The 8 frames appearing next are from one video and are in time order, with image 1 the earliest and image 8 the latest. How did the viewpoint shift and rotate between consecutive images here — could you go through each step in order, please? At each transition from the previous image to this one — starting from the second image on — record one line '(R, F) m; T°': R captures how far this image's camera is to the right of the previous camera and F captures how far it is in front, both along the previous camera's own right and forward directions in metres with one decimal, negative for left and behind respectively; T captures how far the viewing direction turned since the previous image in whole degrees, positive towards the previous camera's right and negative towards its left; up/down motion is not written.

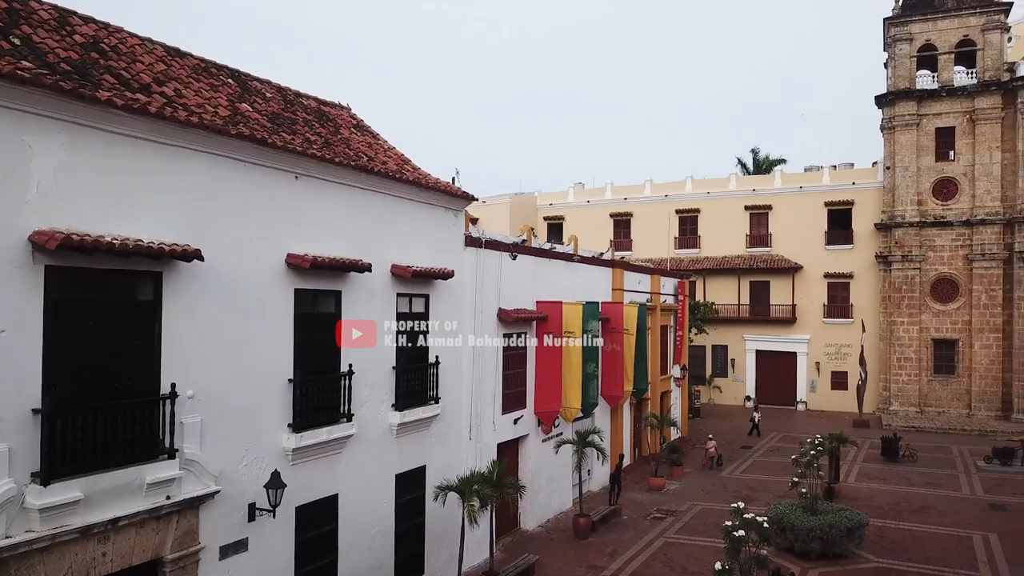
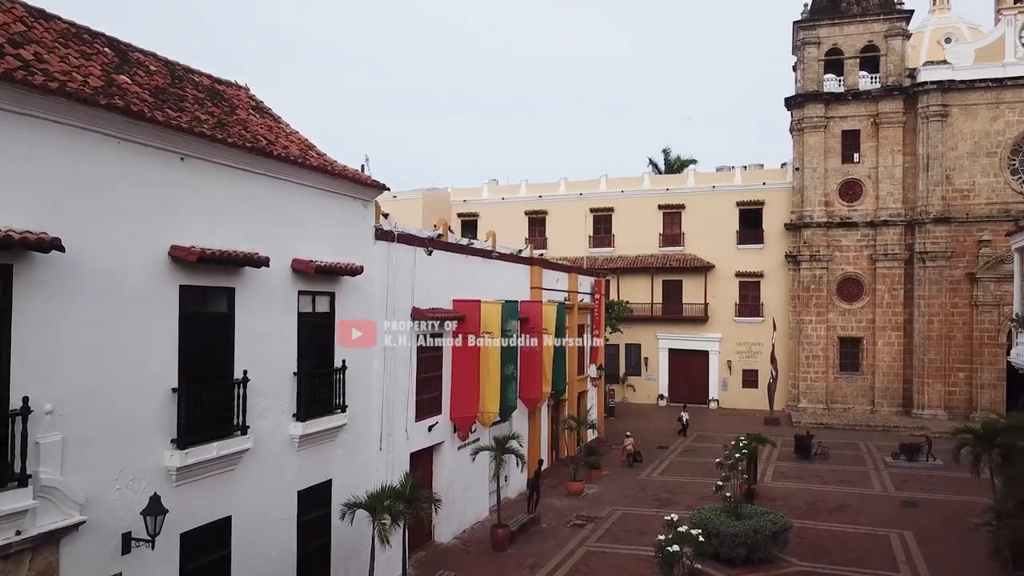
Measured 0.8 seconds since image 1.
(-0.1, +0.9) m; +6°
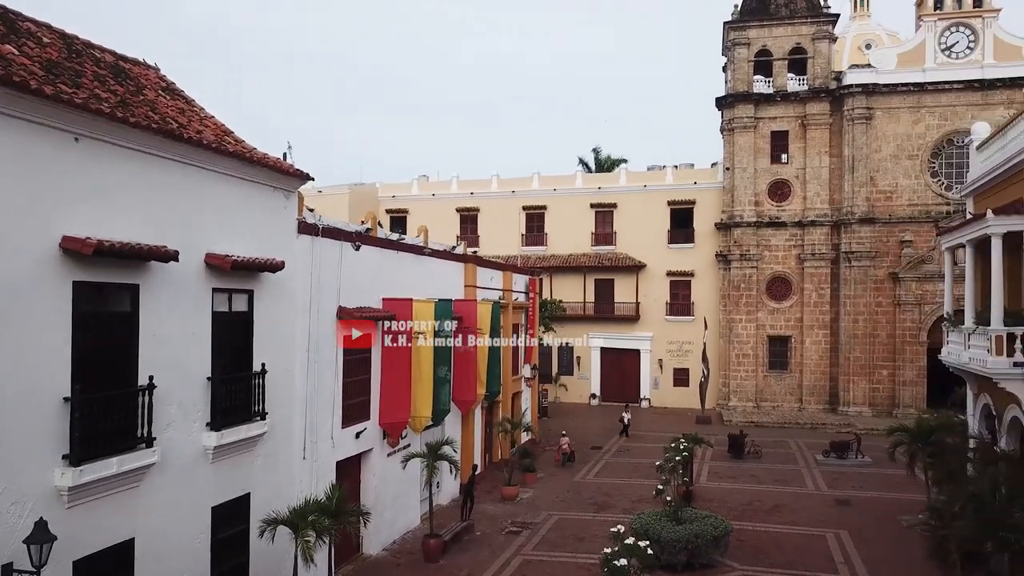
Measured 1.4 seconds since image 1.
(-0.1, +0.7) m; +5°
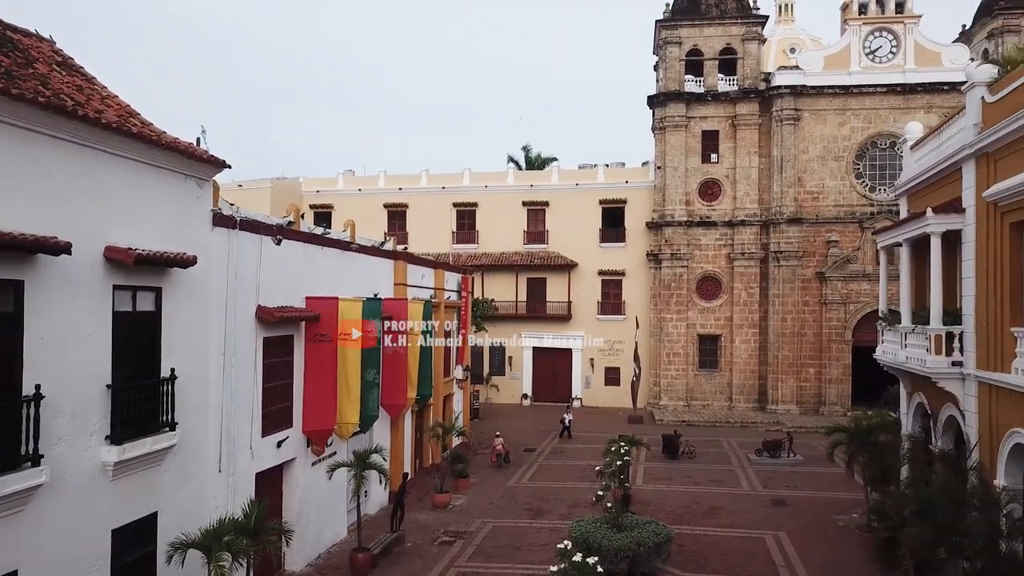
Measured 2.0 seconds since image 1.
(-0.1, +0.7) m; +5°
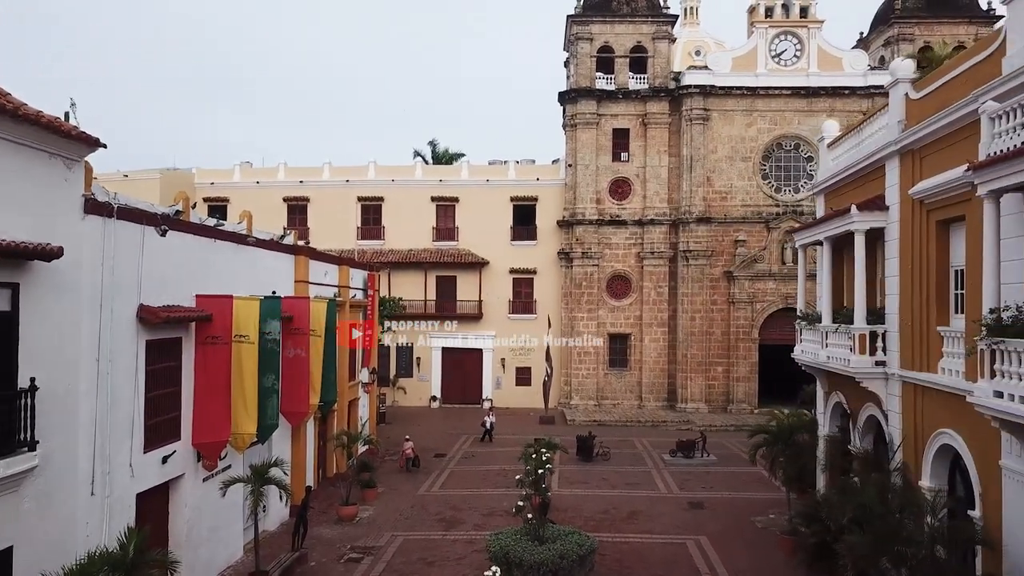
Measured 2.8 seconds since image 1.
(-0.2, +0.9) m; +7°
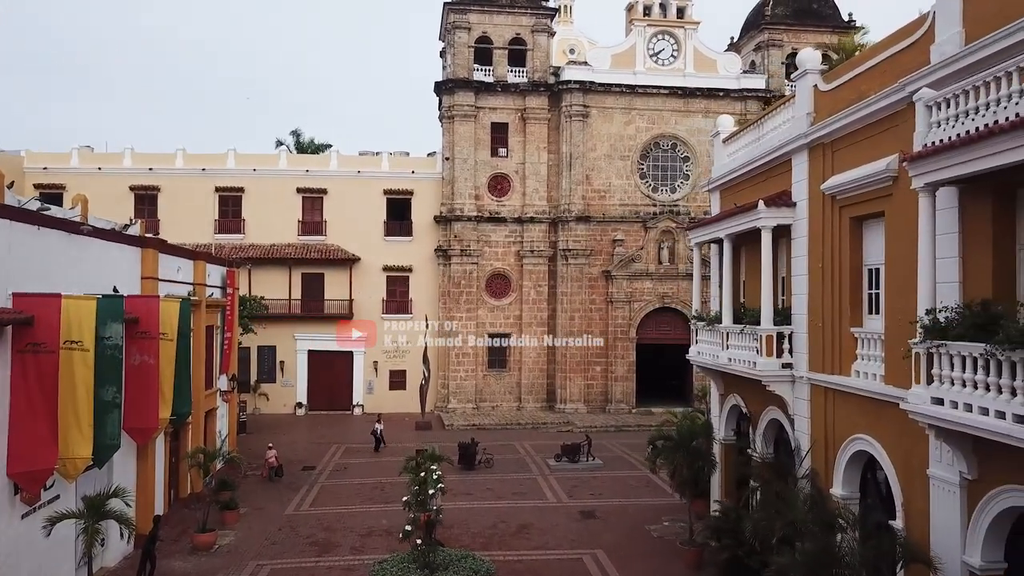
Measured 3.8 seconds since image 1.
(-0.3, +1.3) m; +9°
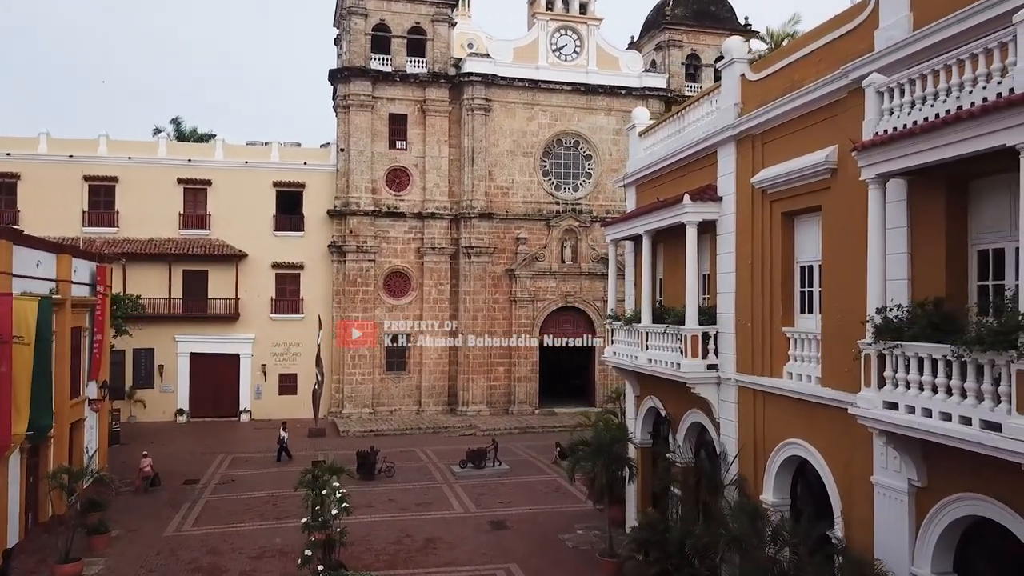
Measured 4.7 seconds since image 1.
(-0.3, +1.0) m; +8°
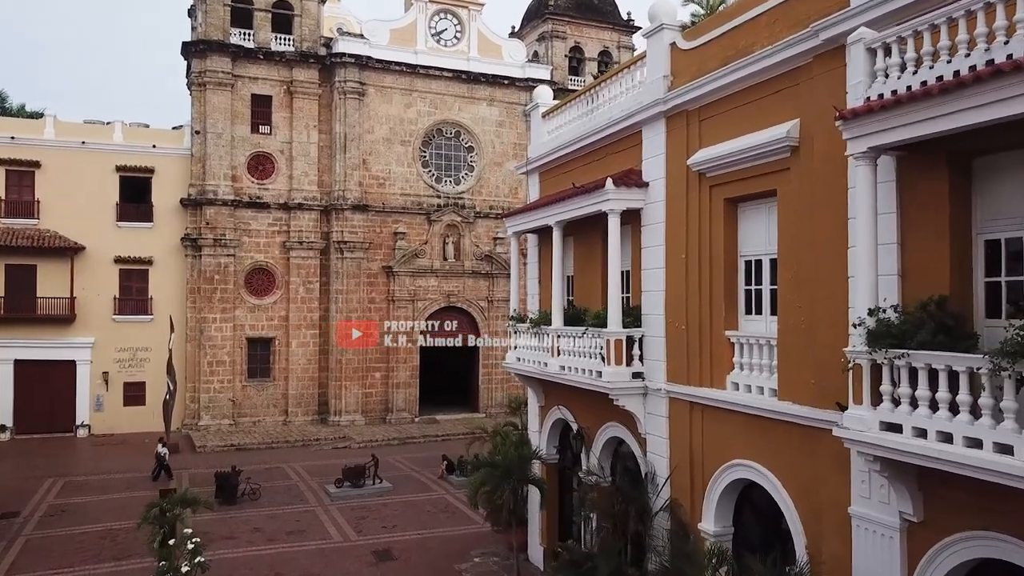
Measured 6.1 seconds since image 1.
(-0.4, +1.8) m; +9°
